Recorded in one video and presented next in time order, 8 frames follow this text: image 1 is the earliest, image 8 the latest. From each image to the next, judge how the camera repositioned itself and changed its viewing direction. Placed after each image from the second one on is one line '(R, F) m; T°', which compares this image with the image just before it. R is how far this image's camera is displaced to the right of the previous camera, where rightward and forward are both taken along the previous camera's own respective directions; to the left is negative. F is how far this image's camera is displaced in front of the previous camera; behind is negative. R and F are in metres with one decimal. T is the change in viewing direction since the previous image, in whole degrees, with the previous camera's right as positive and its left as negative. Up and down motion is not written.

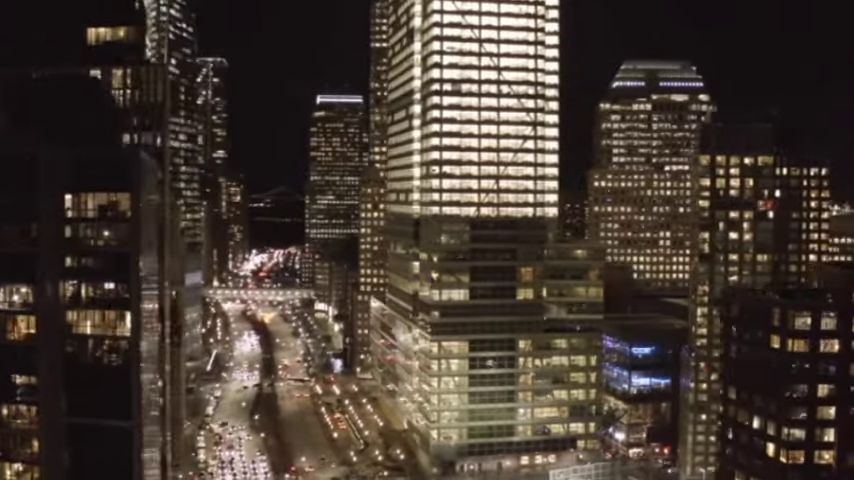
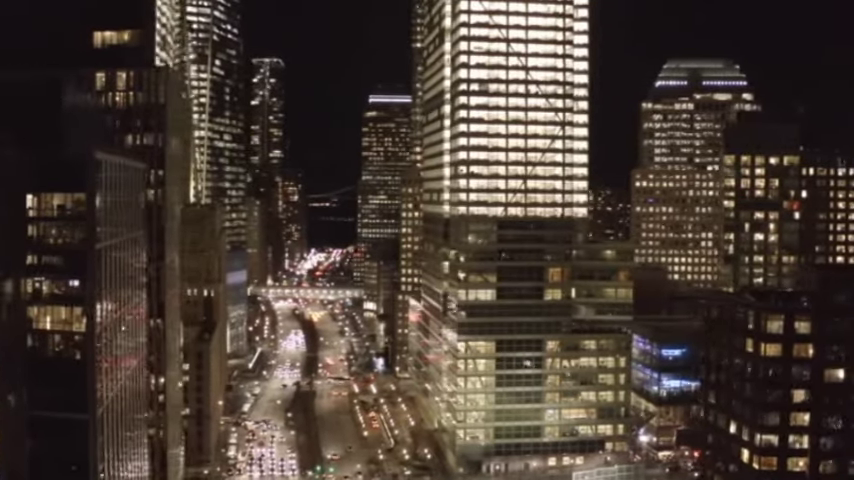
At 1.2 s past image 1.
(+4.5, -0.1) m; -3°
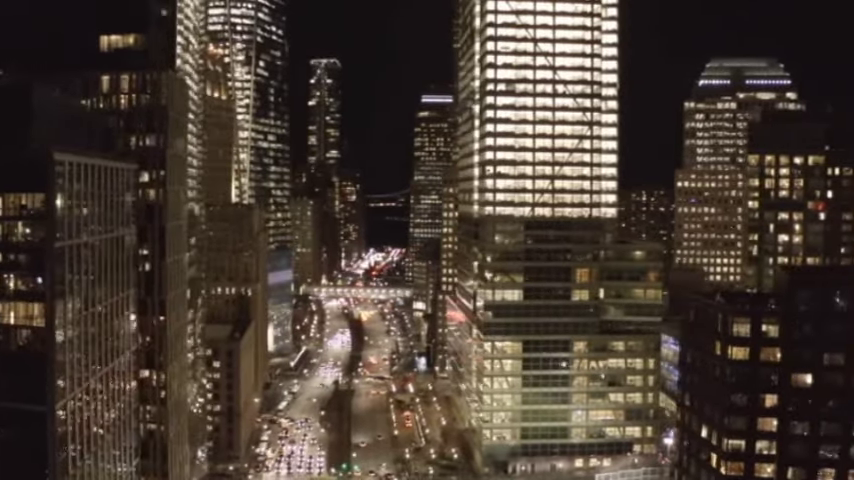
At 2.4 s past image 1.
(+4.7, -0.3) m; -3°
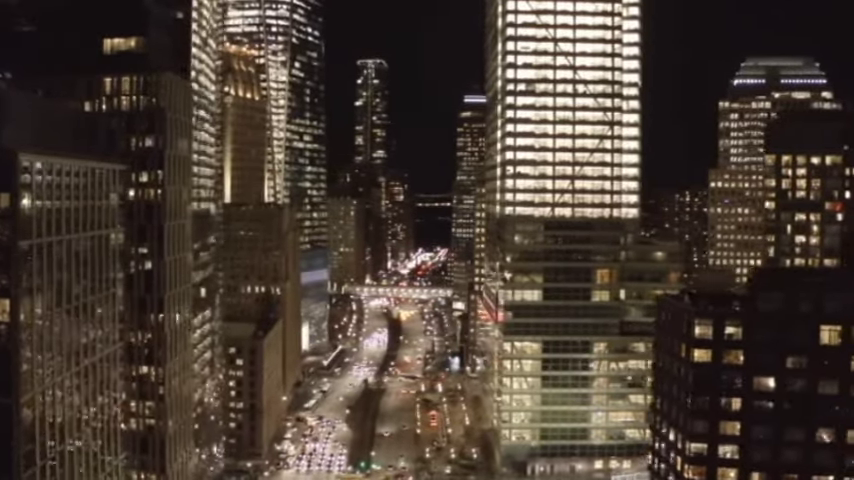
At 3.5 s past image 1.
(+4.2, -0.3) m; -3°
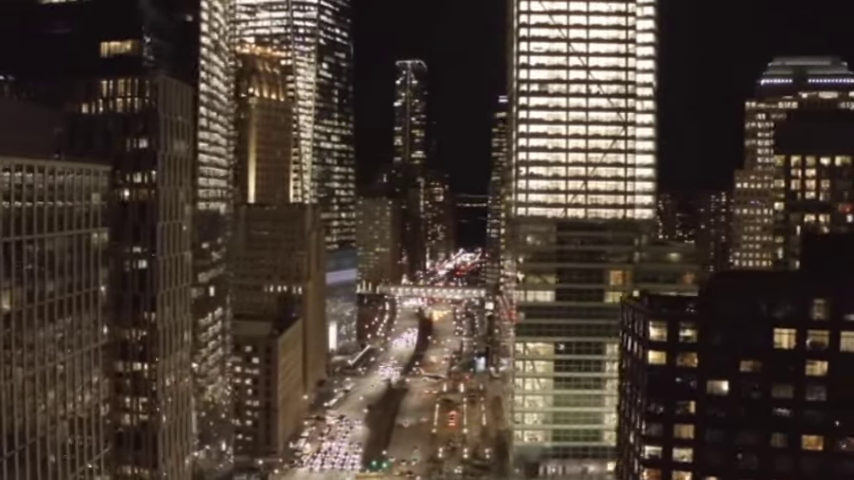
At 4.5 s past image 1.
(+4.1, -0.4) m; -2°
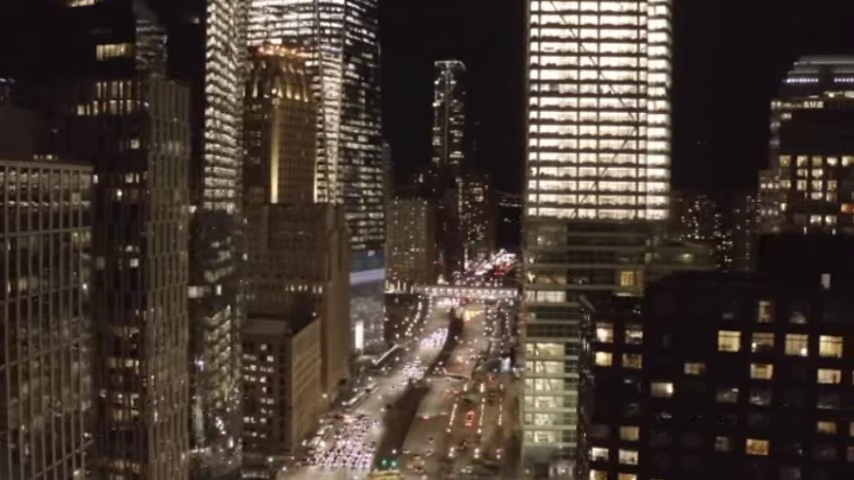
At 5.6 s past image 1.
(+4.4, -0.5) m; -2°
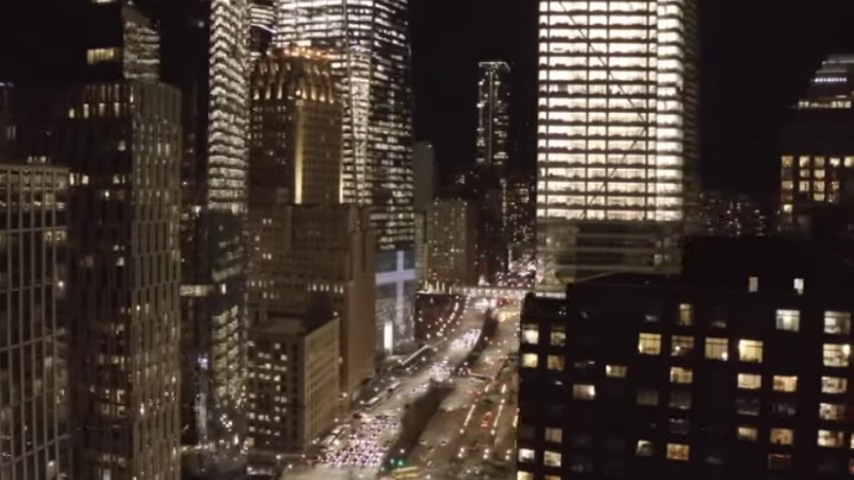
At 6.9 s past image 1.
(+5.6, -0.6) m; -3°
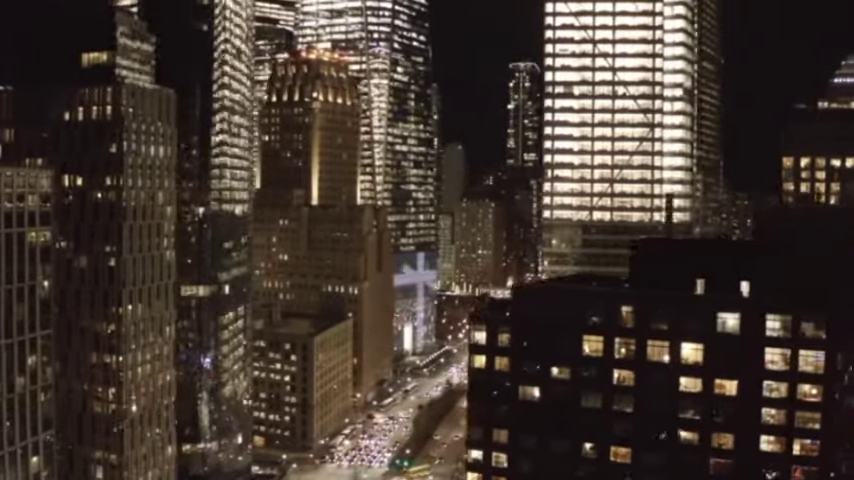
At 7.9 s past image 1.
(+3.9, -0.4) m; -2°
